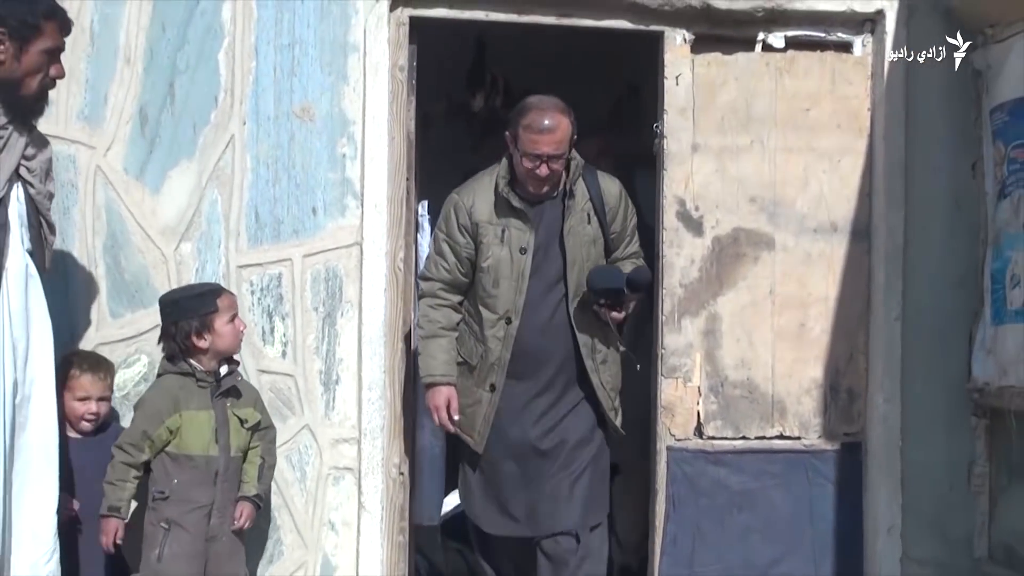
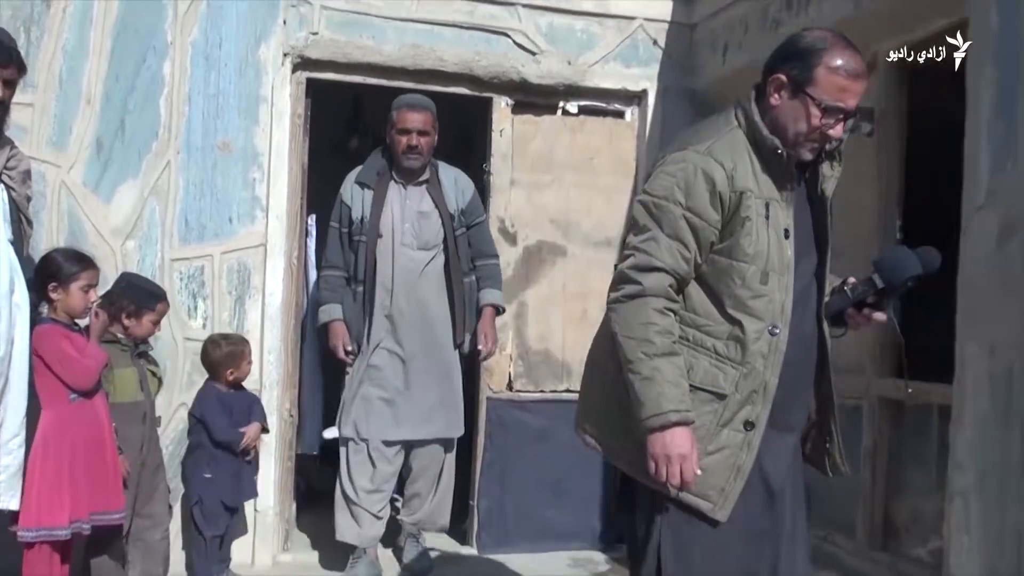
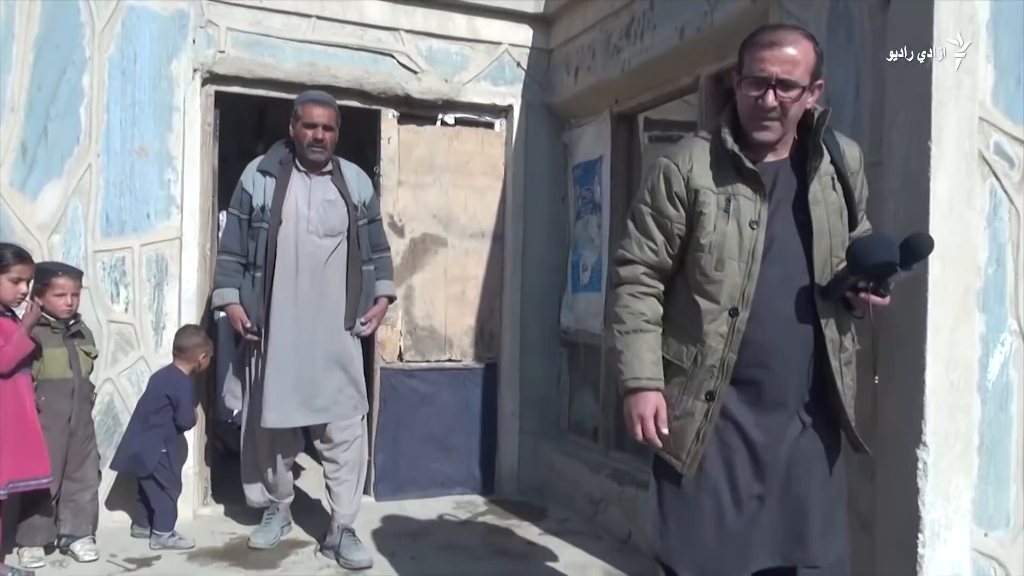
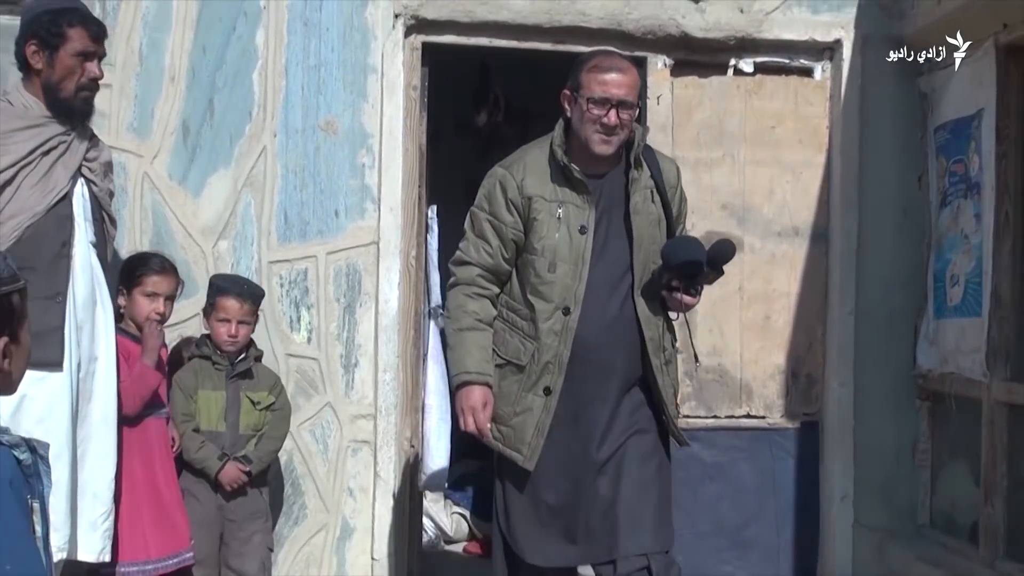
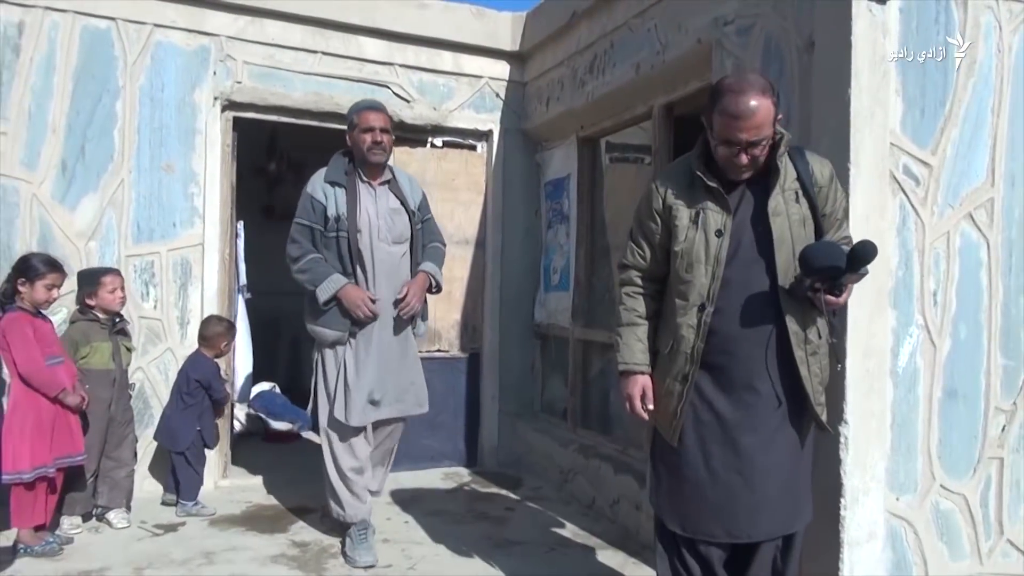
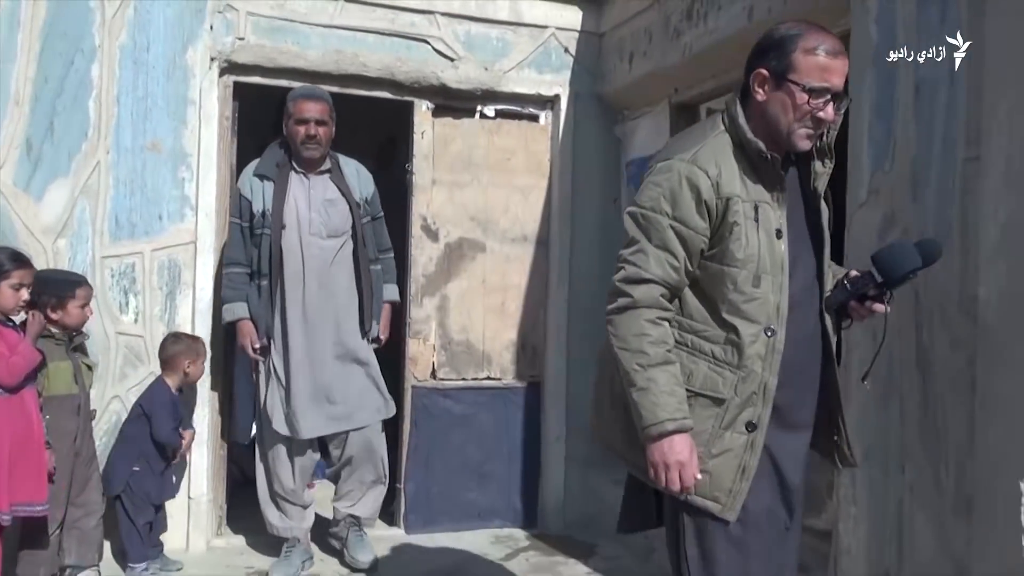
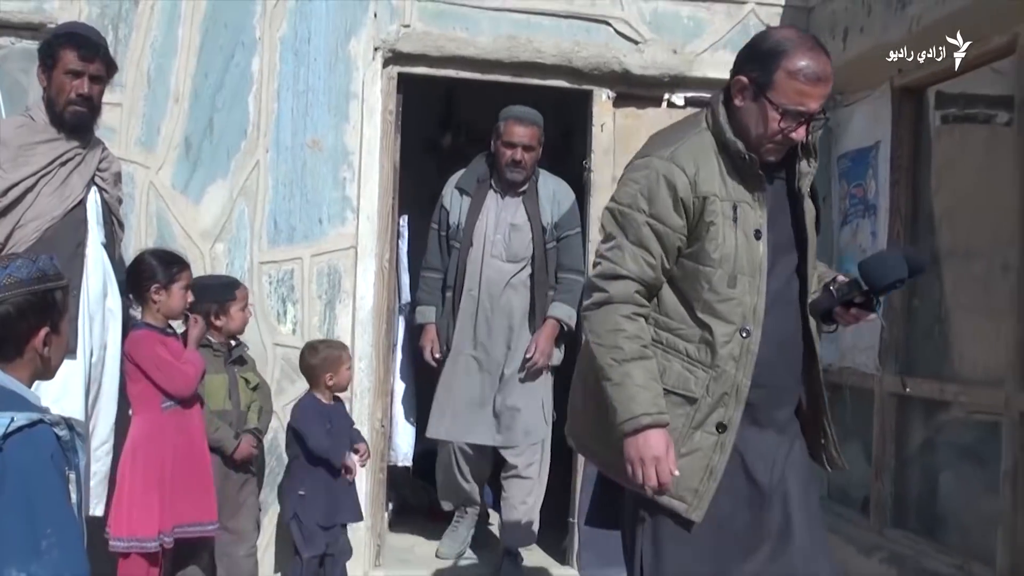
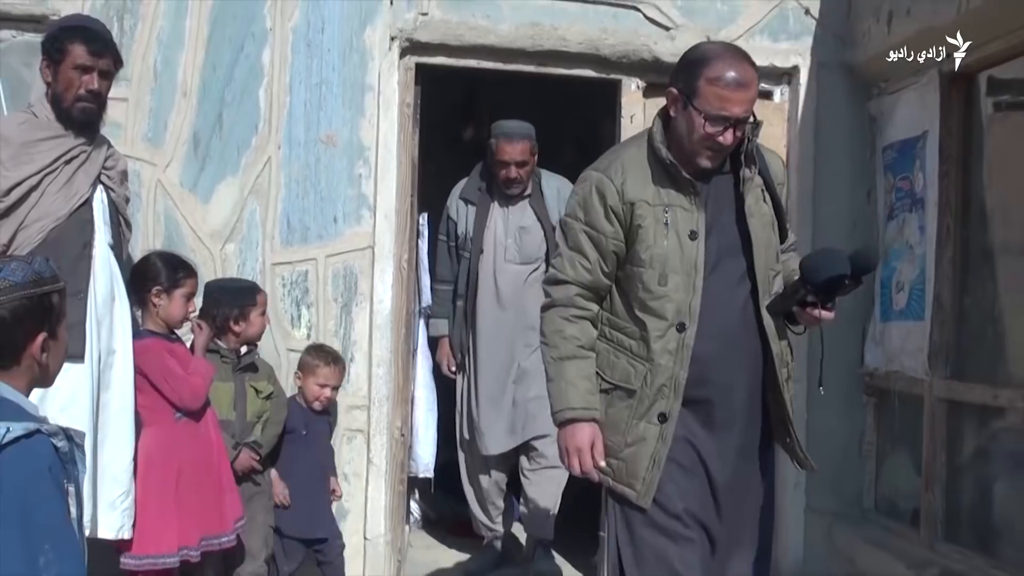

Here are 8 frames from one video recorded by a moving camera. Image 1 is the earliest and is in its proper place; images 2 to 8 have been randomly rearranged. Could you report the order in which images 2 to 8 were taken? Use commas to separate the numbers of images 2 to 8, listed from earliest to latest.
4, 8, 7, 2, 6, 3, 5
